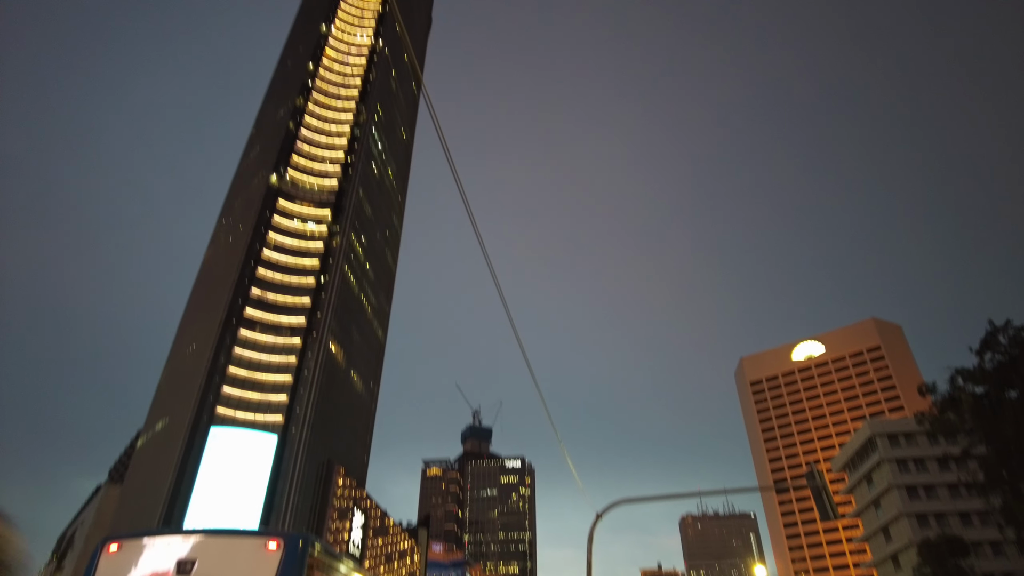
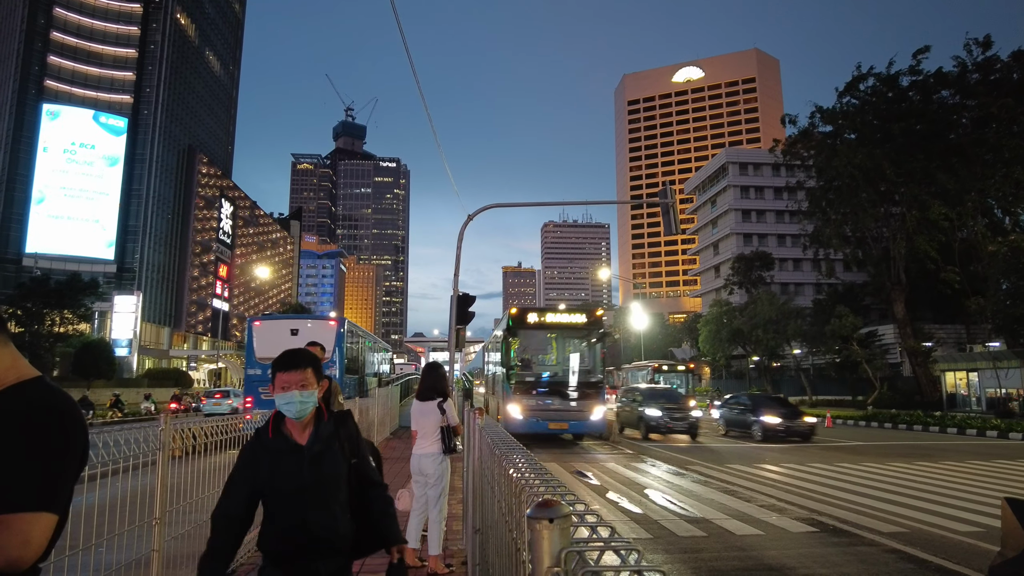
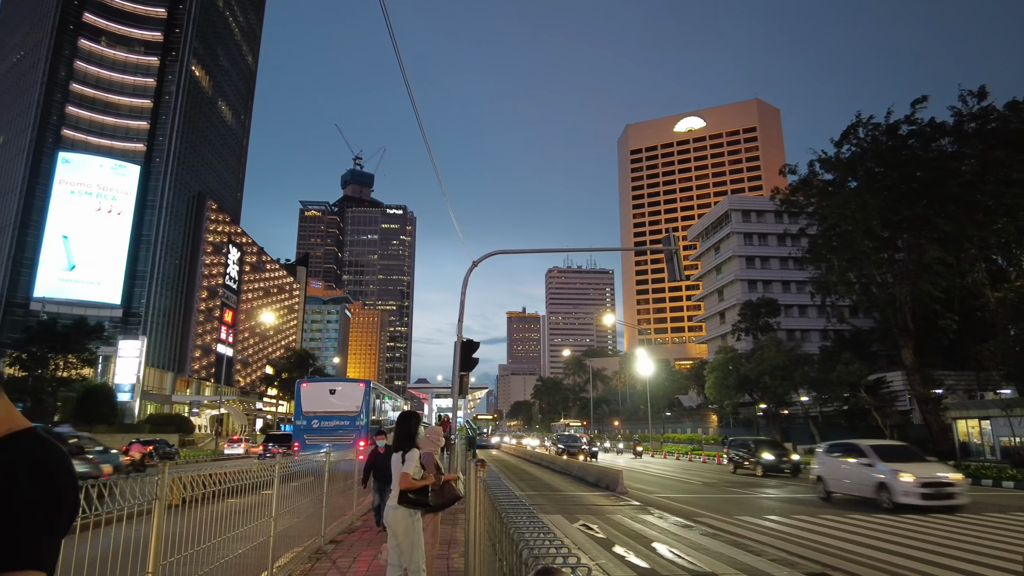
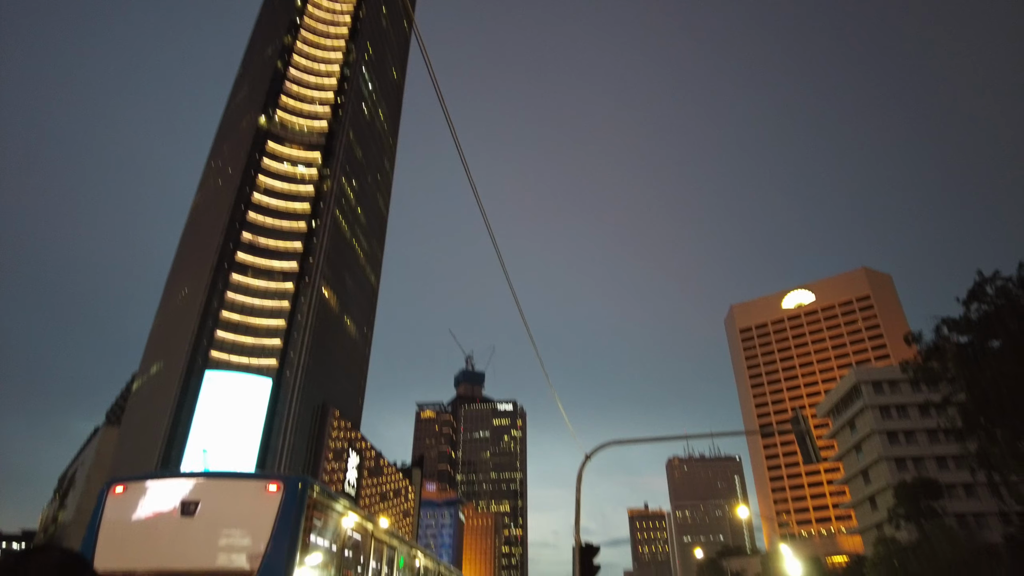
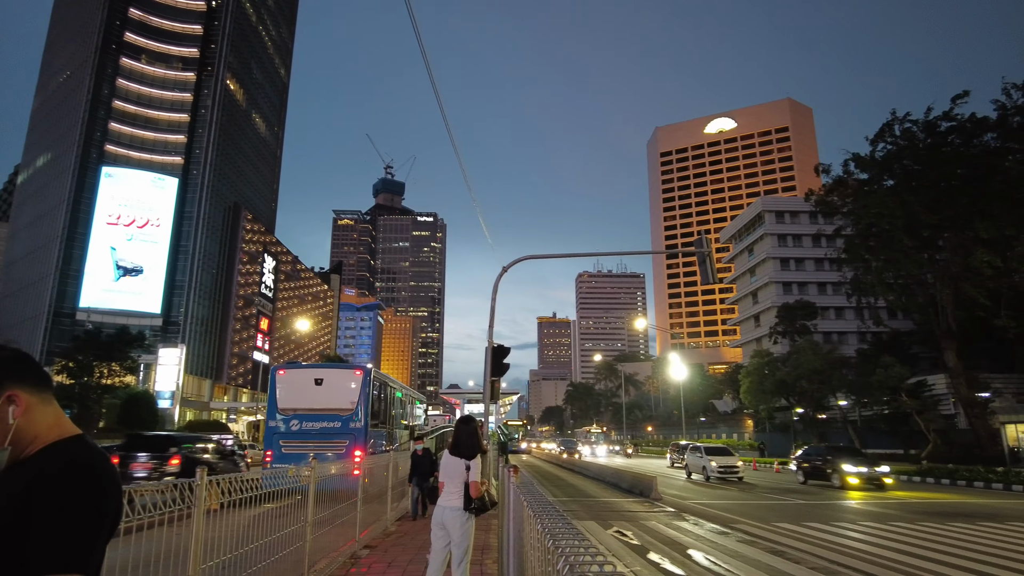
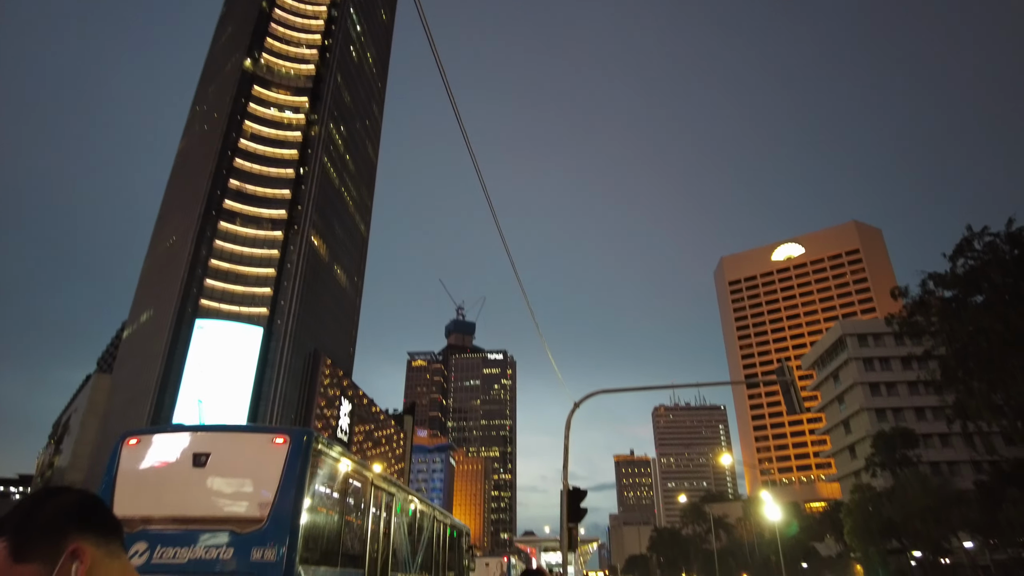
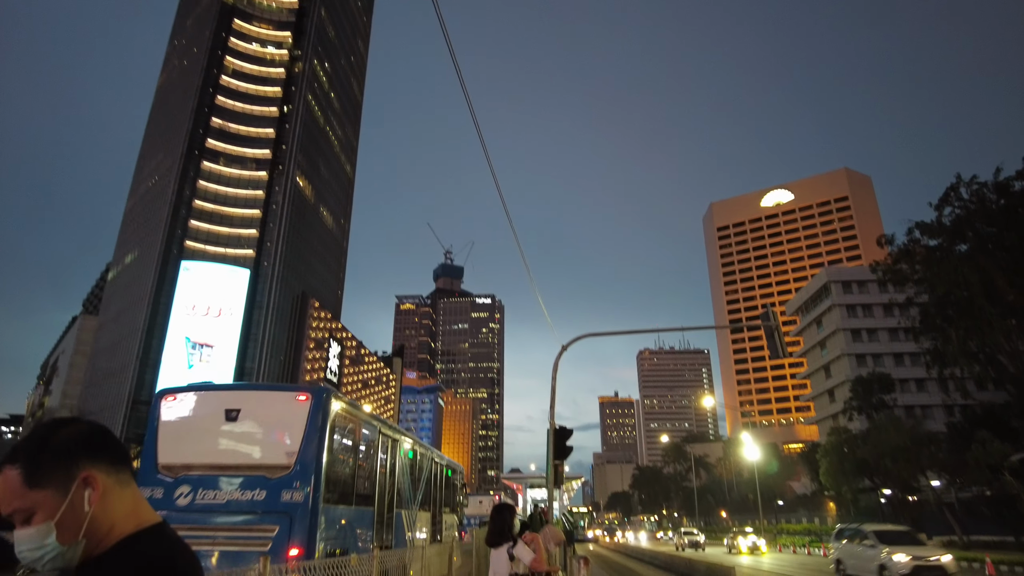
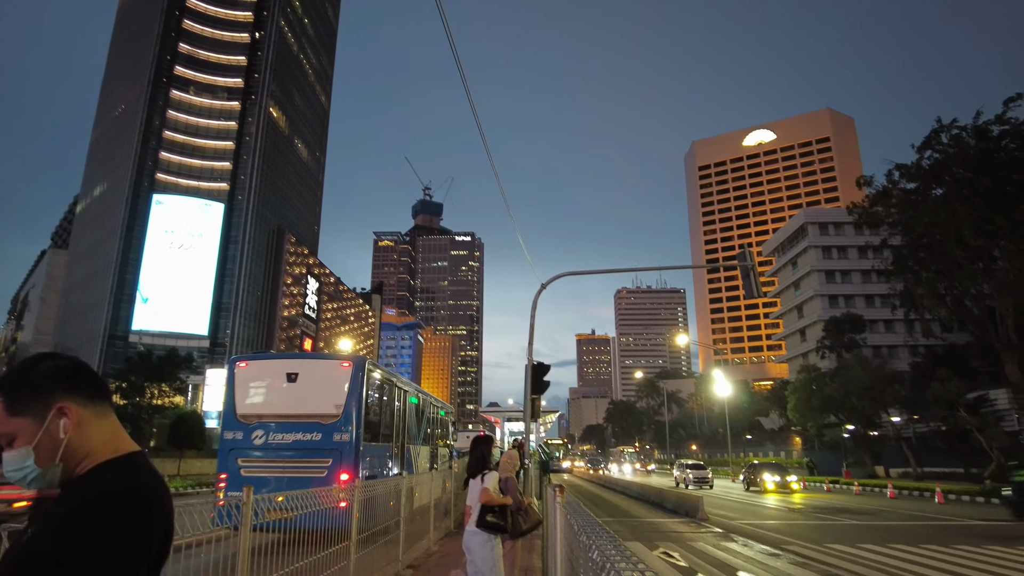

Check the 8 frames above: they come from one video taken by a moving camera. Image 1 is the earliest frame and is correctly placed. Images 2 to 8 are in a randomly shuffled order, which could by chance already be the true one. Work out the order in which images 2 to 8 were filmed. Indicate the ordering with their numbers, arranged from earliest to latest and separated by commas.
4, 6, 7, 8, 5, 3, 2
